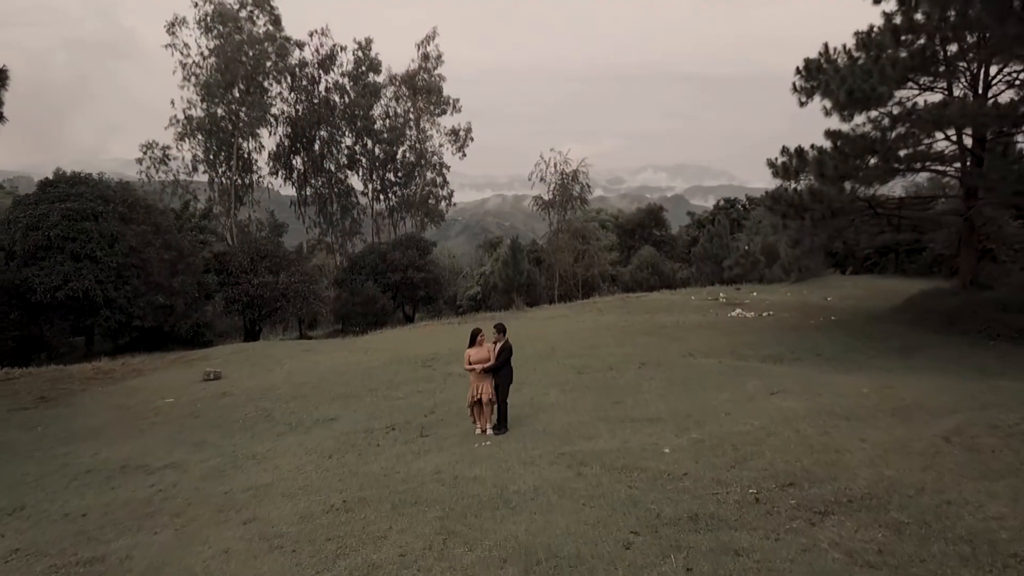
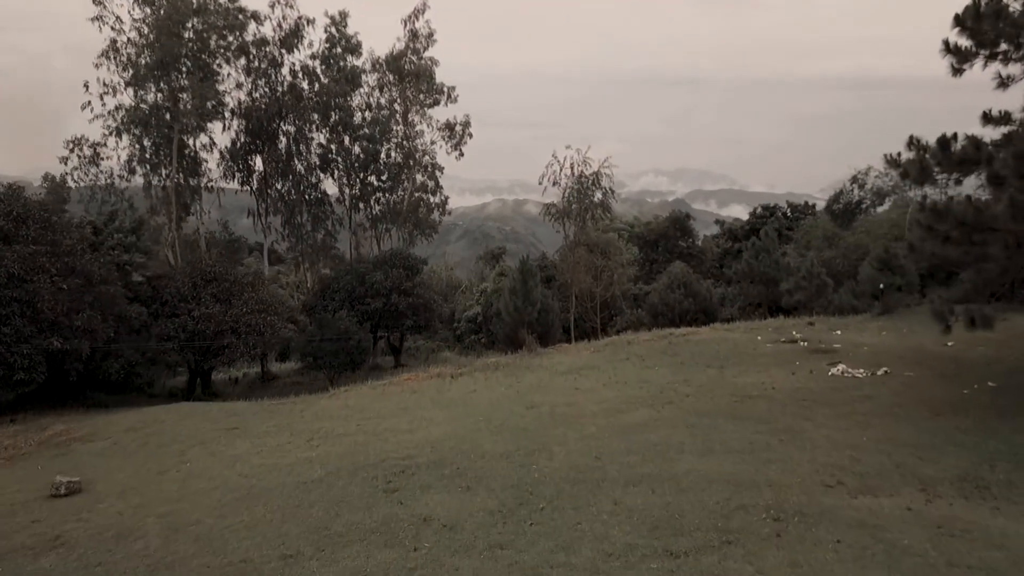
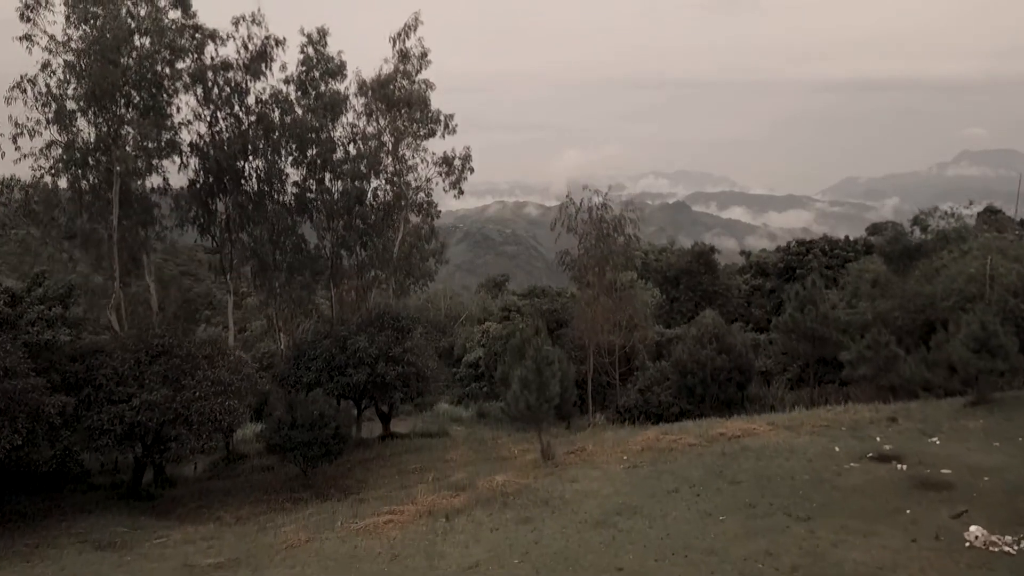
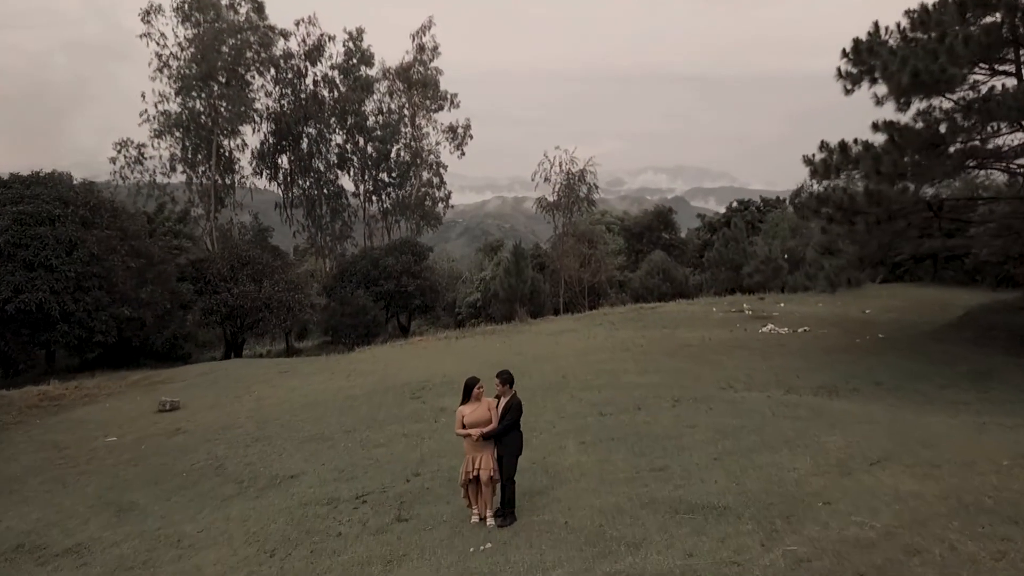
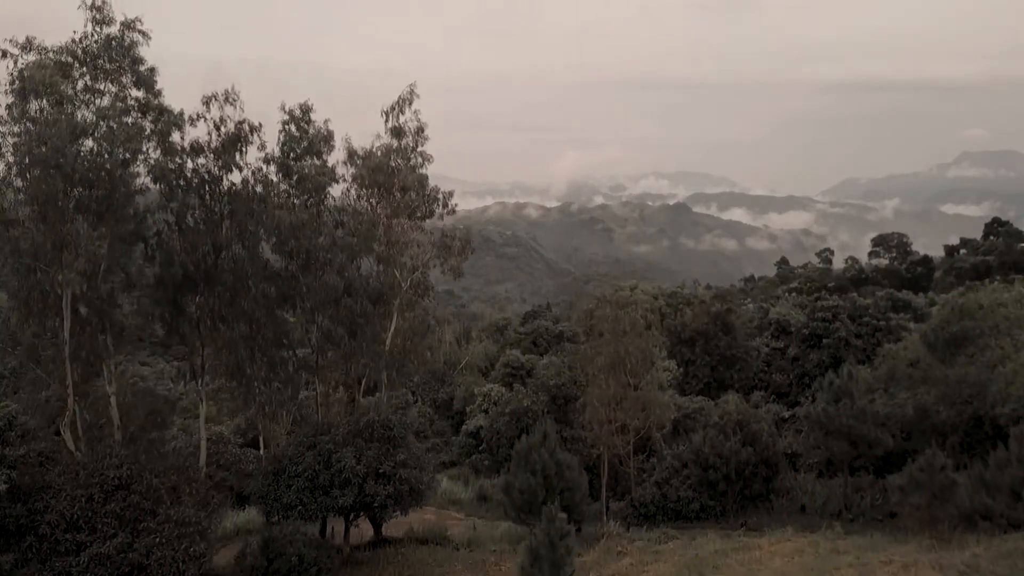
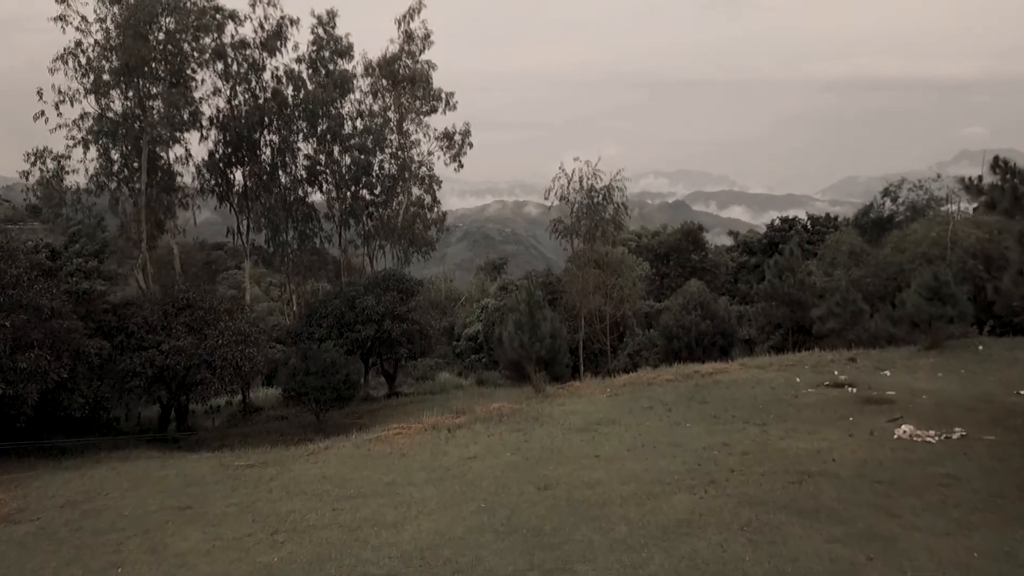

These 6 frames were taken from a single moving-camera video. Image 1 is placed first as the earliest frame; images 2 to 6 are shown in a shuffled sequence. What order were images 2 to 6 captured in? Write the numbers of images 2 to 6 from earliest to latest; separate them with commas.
4, 2, 6, 3, 5
